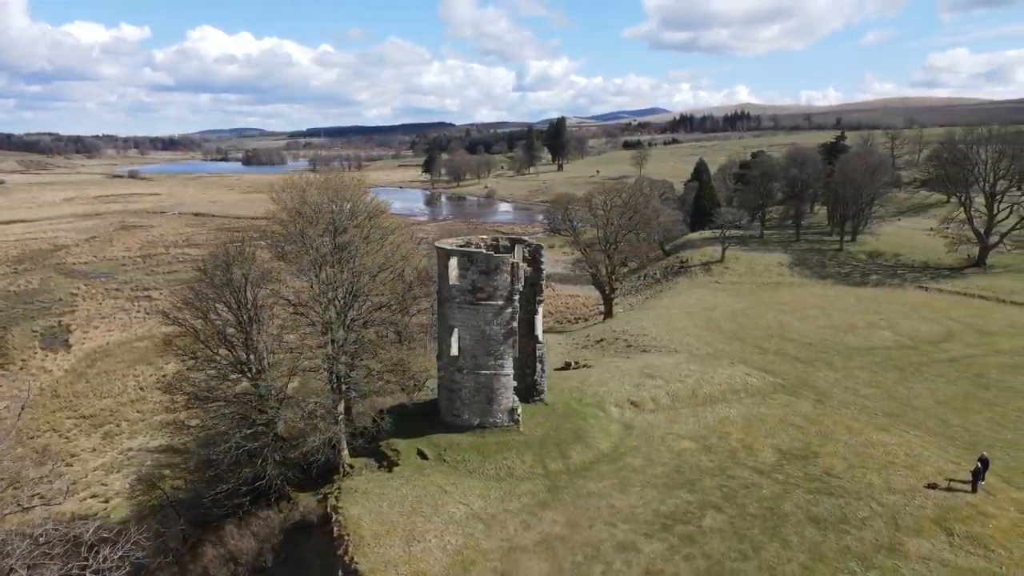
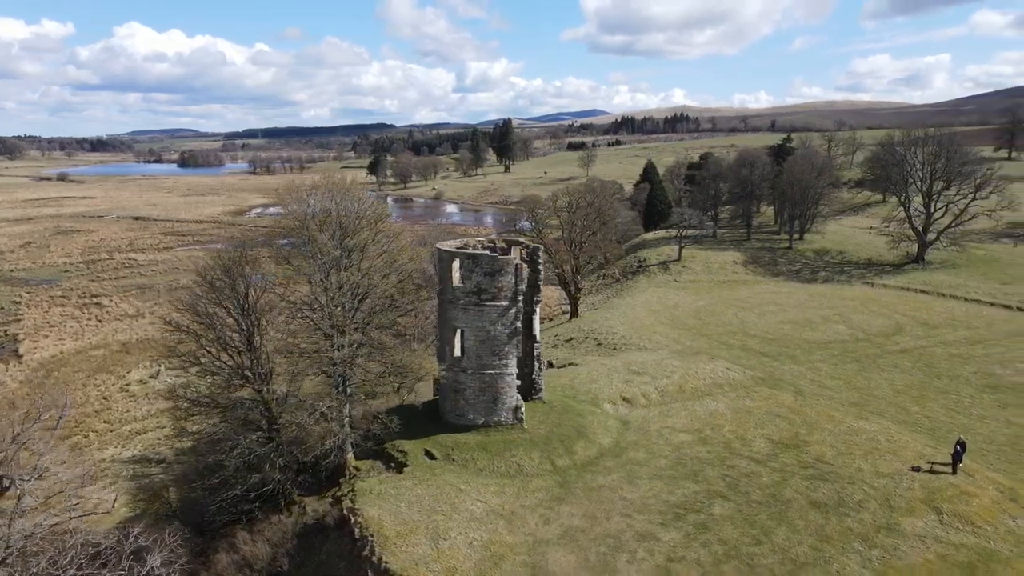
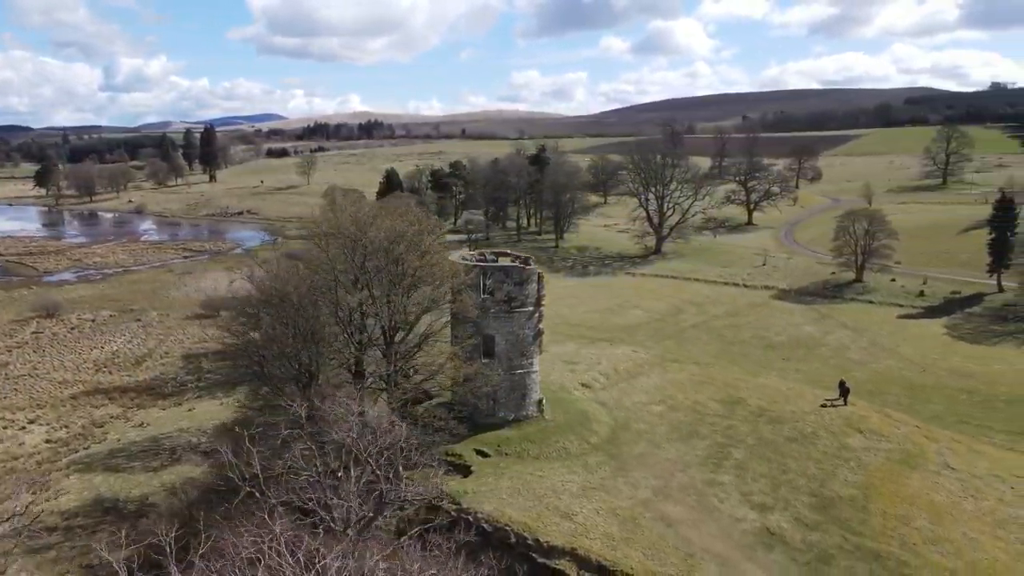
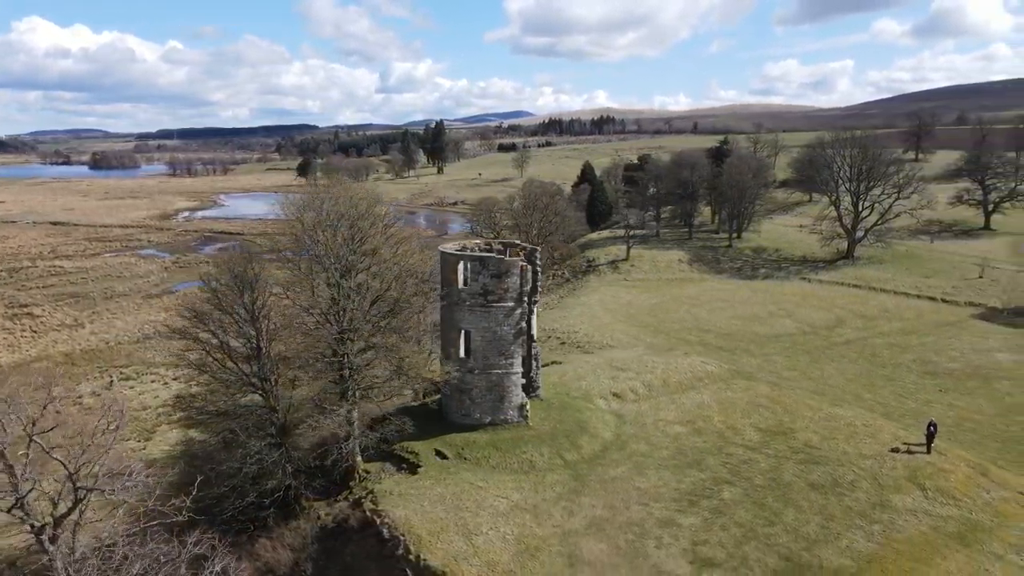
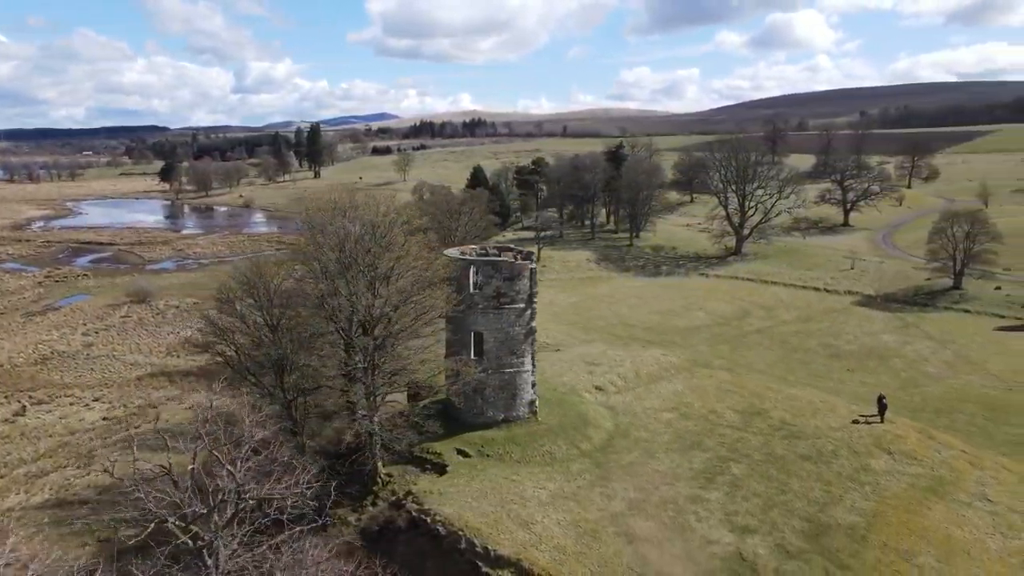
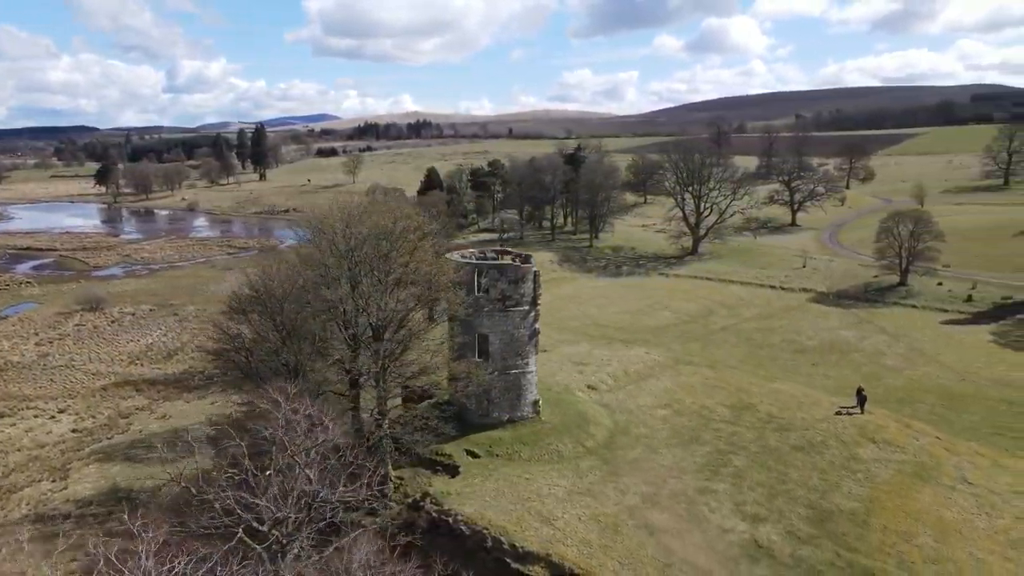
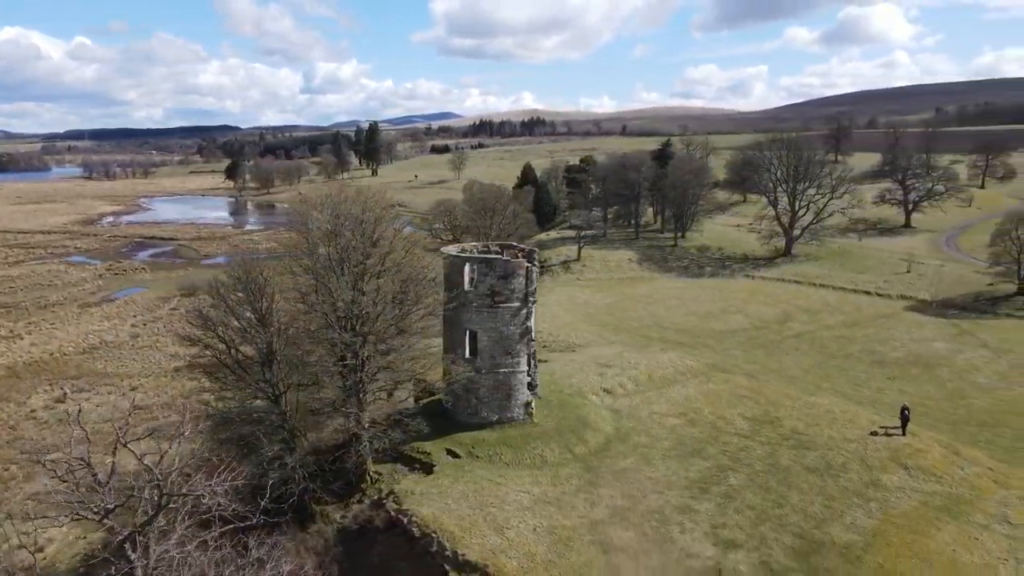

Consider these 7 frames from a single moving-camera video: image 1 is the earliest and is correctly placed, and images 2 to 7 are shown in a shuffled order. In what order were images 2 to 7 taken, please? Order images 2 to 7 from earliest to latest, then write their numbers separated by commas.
2, 4, 7, 5, 6, 3
